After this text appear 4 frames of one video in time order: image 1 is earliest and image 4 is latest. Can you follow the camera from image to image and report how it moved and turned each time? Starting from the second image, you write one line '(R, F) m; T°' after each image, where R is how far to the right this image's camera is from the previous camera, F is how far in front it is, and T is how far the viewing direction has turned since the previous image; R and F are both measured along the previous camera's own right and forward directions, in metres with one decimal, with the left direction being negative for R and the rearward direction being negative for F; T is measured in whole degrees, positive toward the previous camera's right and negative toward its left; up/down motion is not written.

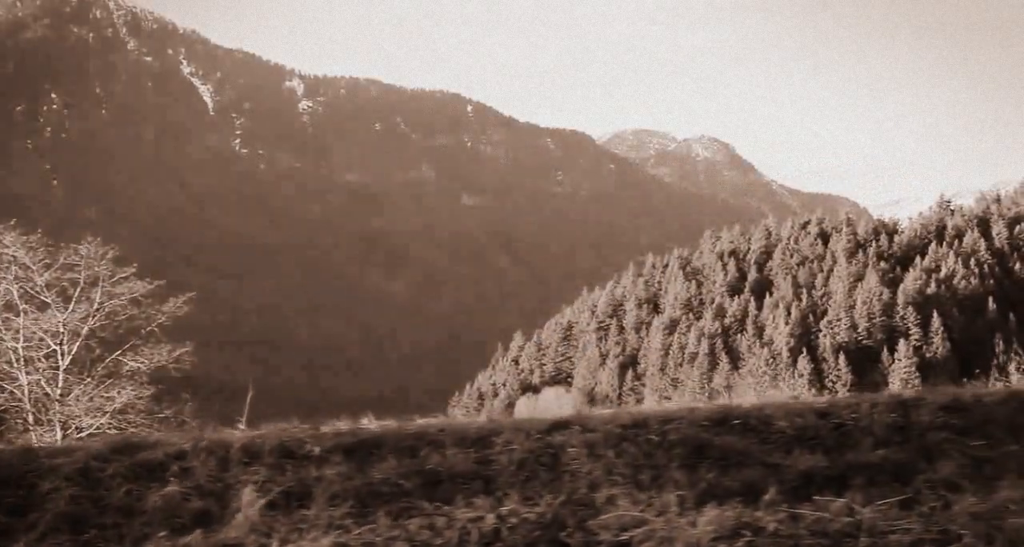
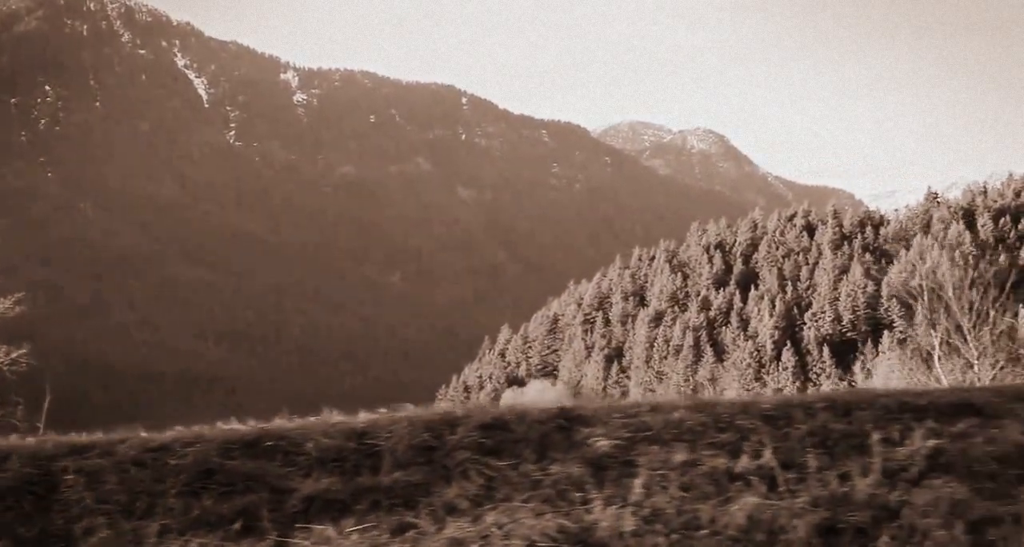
(+2.0, +0.9) m; +2°
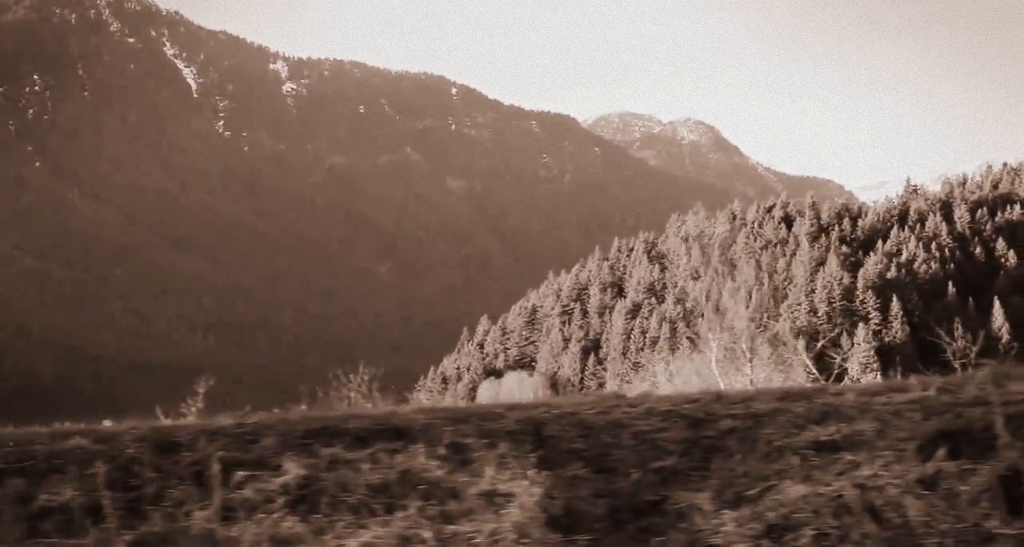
(+2.0, +0.1) m; +4°
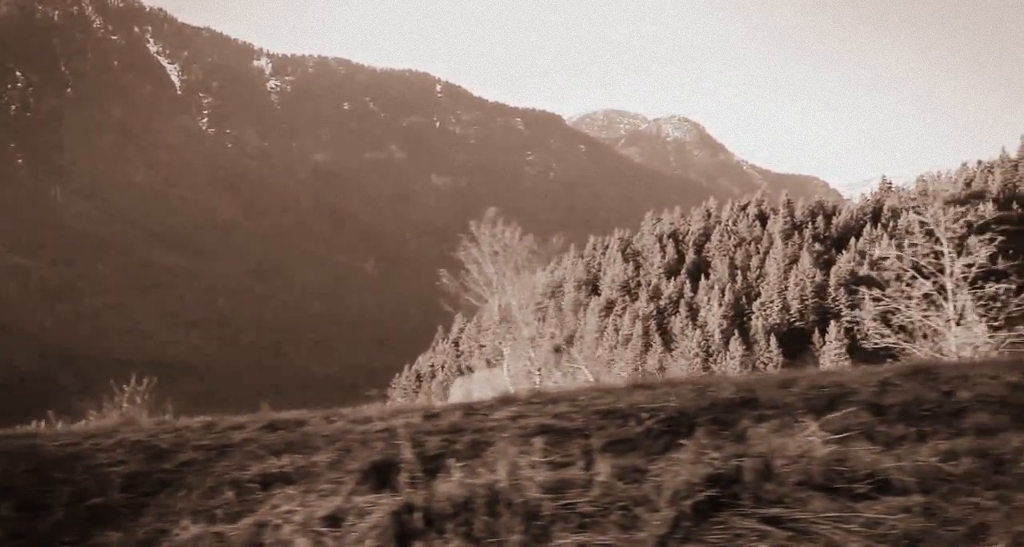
(+1.8, +0.1) m; +4°
